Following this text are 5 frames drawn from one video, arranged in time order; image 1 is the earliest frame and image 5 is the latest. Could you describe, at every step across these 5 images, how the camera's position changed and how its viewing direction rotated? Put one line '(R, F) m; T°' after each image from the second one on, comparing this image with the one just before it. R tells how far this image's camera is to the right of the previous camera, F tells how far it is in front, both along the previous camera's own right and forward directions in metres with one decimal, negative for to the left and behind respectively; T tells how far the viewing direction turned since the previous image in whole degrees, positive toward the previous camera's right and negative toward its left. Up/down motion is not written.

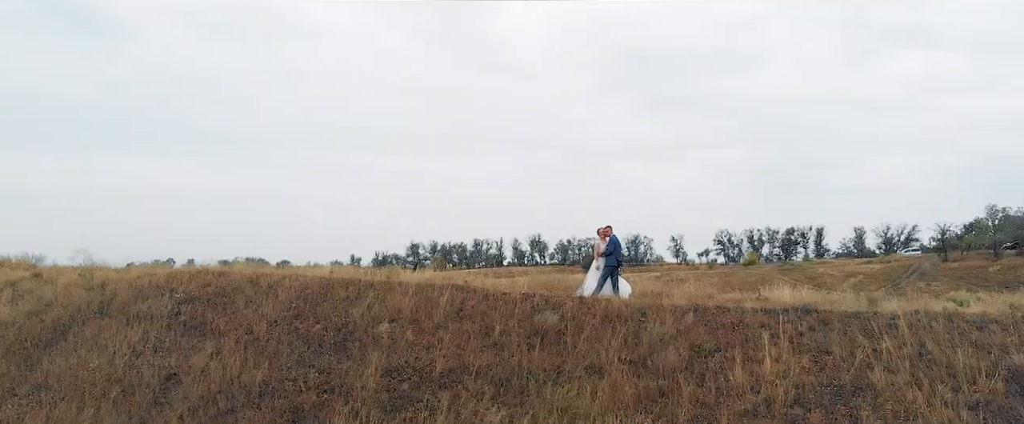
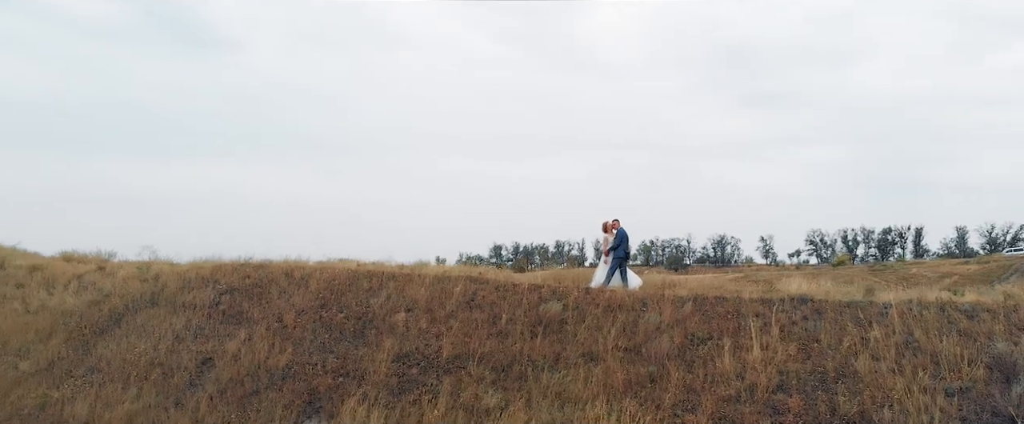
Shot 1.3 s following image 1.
(+1.1, -0.4) m; -5°
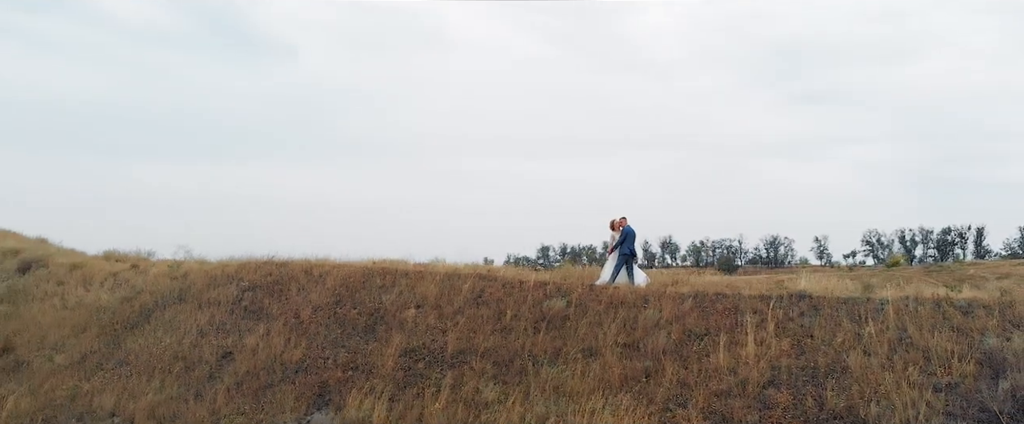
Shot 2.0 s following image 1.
(+0.6, -0.2) m; -3°
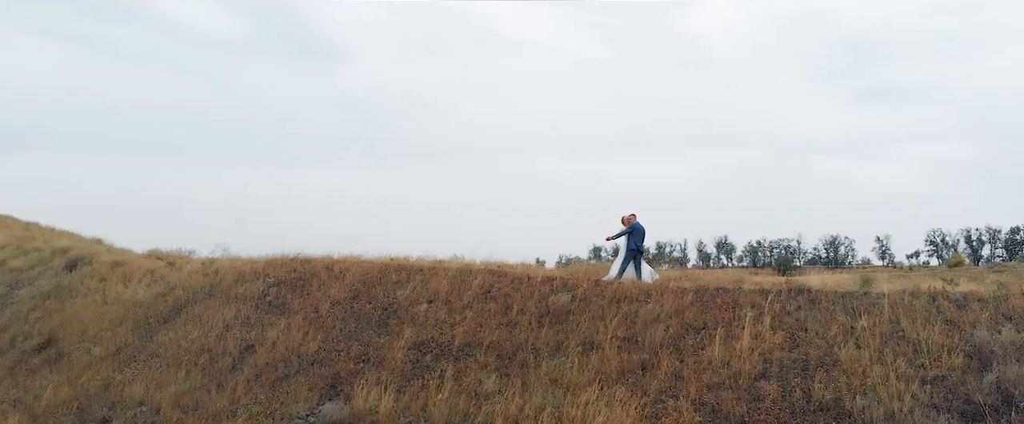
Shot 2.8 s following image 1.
(+0.7, -0.2) m; -3°
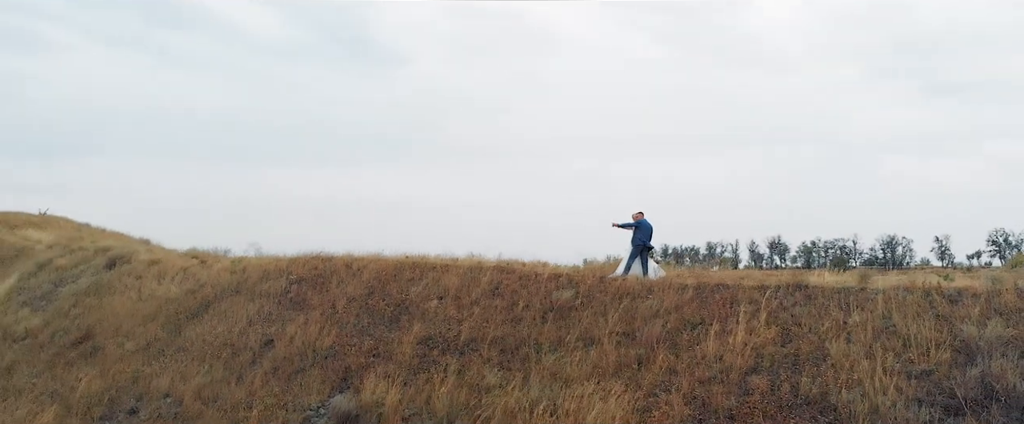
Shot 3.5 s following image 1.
(+0.6, -0.2) m; -3°
